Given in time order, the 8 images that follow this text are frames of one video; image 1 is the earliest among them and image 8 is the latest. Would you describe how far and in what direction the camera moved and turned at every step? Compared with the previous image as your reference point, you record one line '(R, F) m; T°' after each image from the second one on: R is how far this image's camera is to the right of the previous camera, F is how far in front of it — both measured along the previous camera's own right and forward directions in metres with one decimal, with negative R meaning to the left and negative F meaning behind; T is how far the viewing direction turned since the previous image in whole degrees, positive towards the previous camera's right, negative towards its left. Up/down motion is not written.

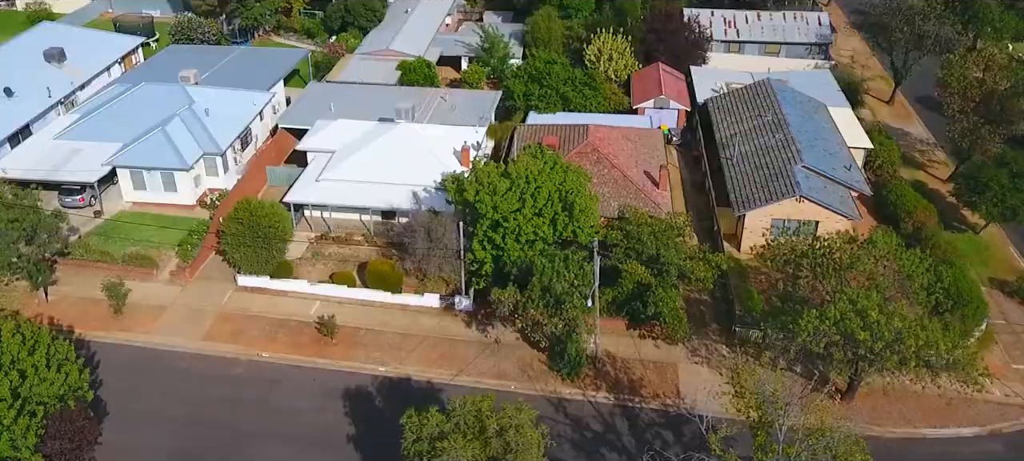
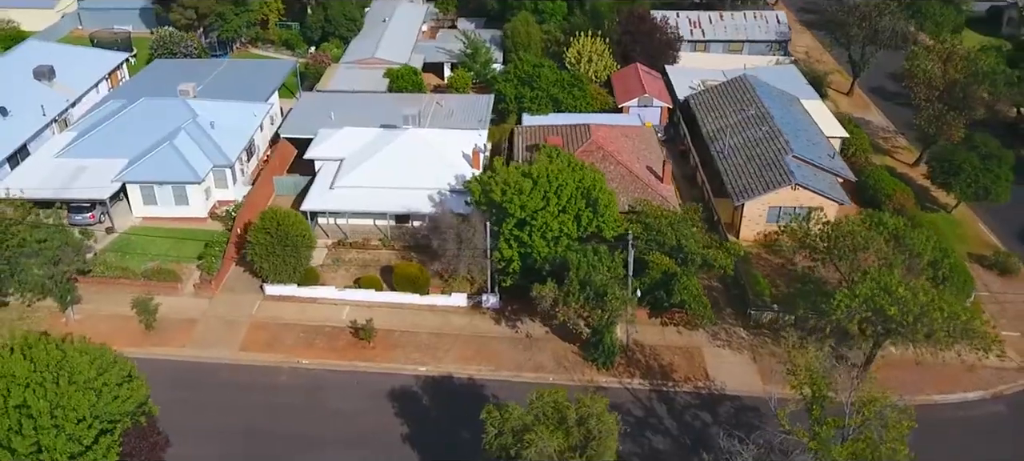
(-3.6, -0.8) m; +5°
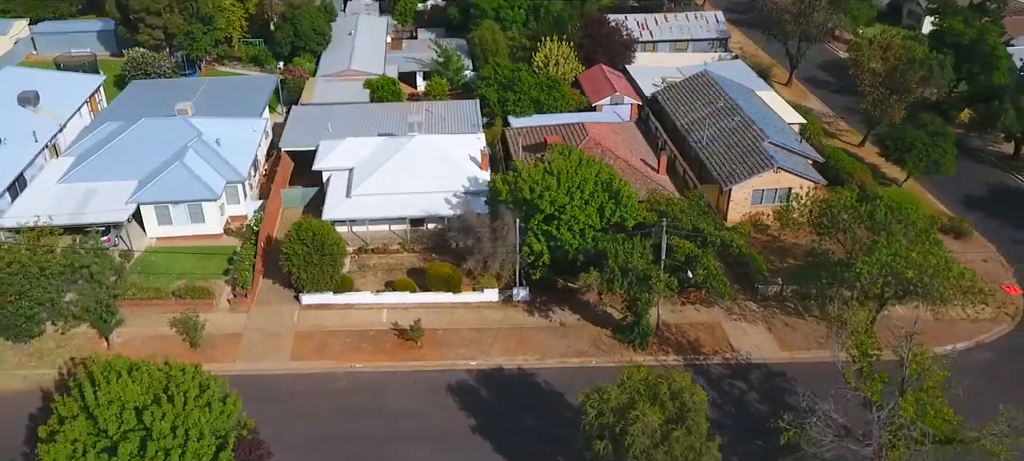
(-5.1, -1.1) m; +7°
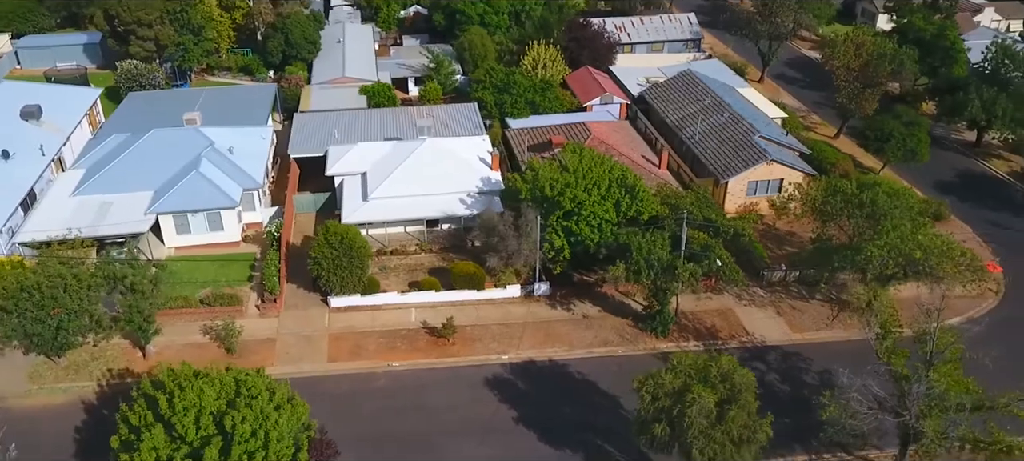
(-3.1, -0.9) m; +4°
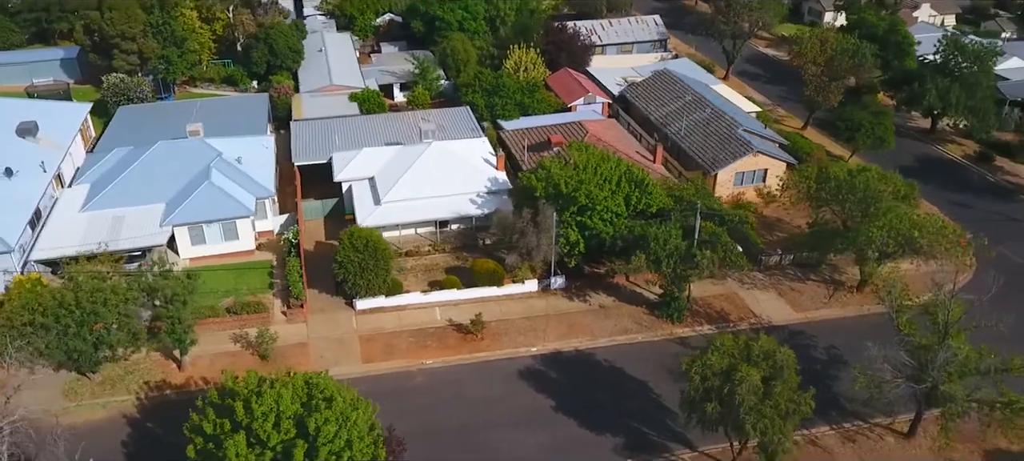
(-3.4, -0.8) m; +5°
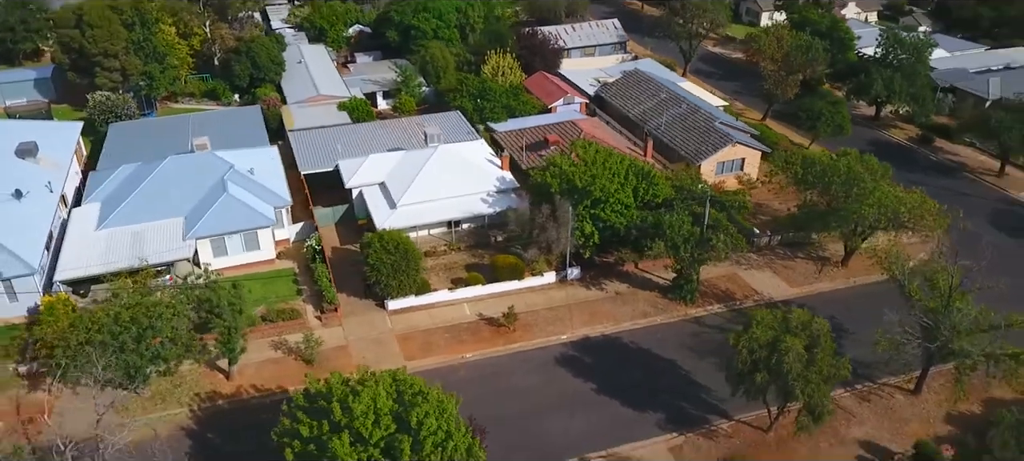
(-4.4, -1.1) m; +6°
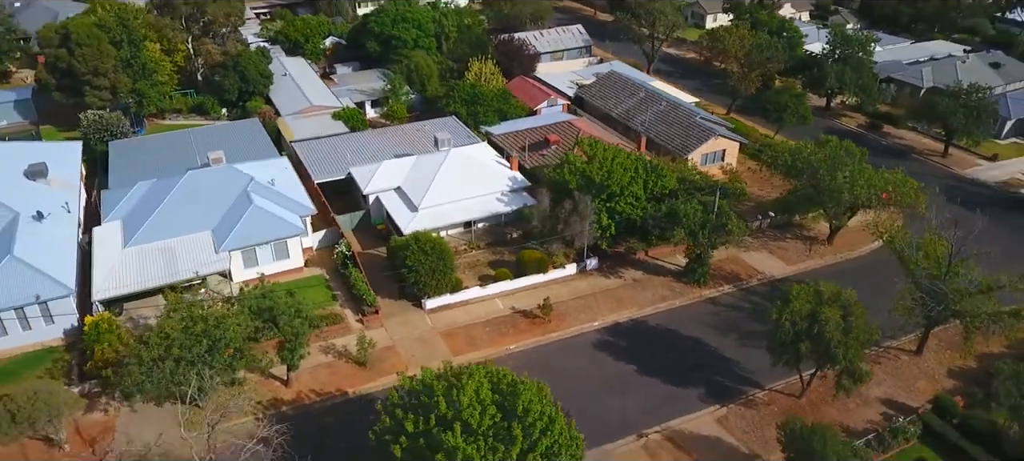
(-4.8, -1.1) m; +6°
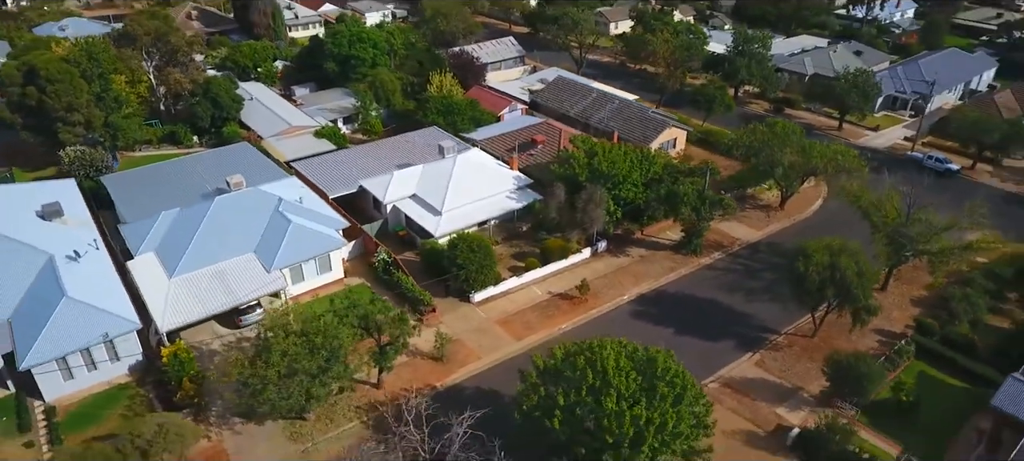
(-8.5, -1.7) m; +11°
